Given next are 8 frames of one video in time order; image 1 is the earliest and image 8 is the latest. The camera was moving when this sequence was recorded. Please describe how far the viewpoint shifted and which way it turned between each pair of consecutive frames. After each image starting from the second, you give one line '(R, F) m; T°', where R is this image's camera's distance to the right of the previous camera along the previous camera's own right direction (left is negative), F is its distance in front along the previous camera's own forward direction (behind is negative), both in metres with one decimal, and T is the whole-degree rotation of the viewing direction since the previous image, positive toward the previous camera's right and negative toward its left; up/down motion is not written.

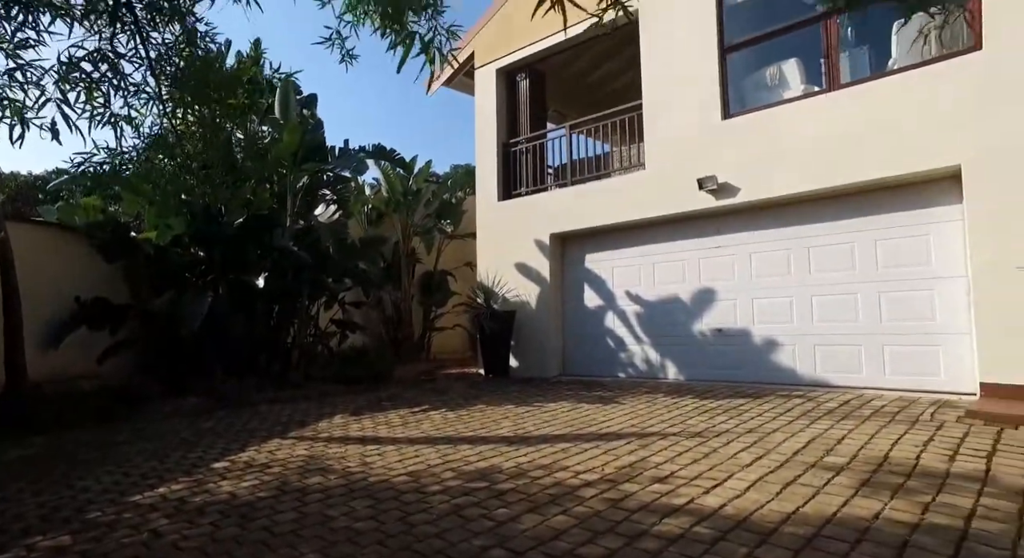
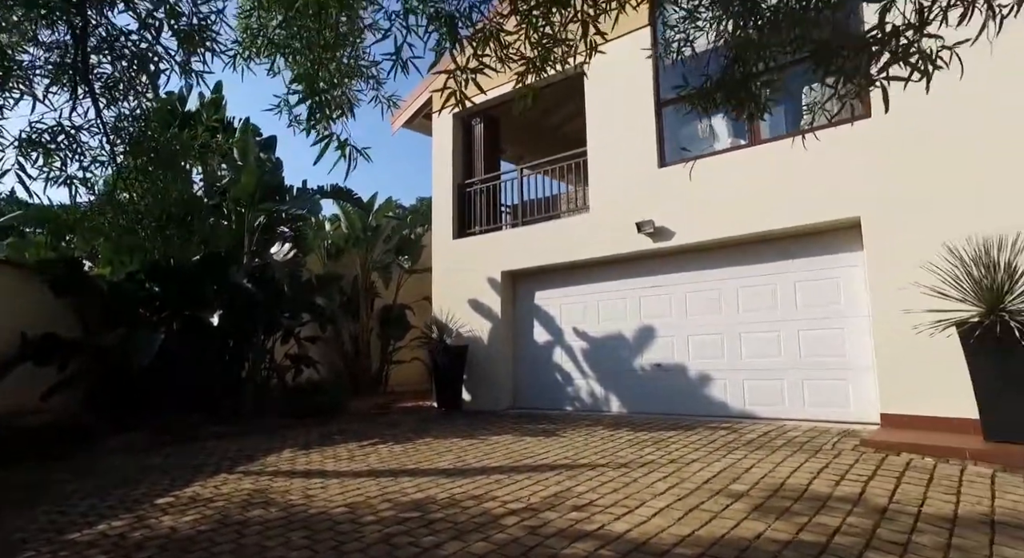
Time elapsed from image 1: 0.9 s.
(+0.3, -0.4) m; +3°
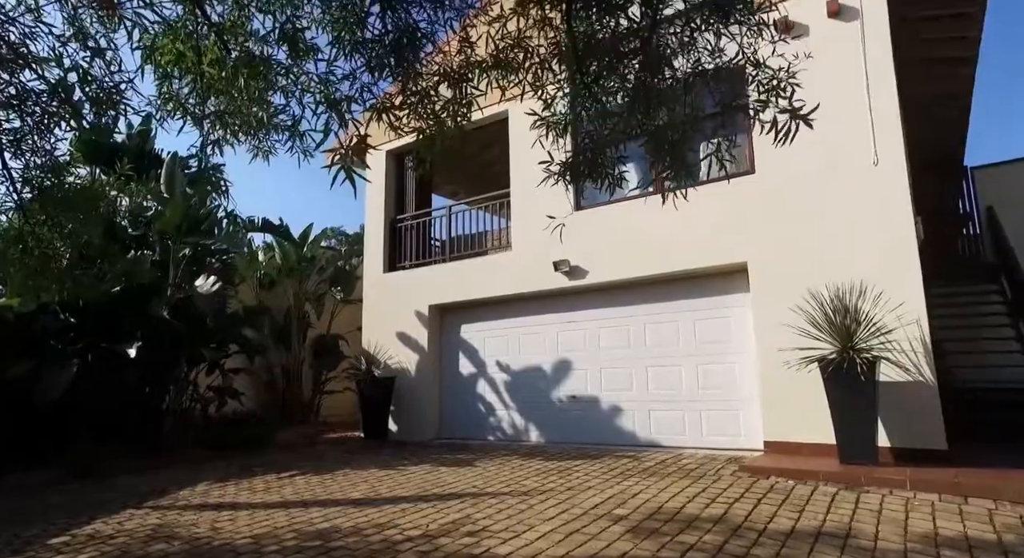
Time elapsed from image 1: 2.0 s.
(+0.4, -0.4) m; +5°
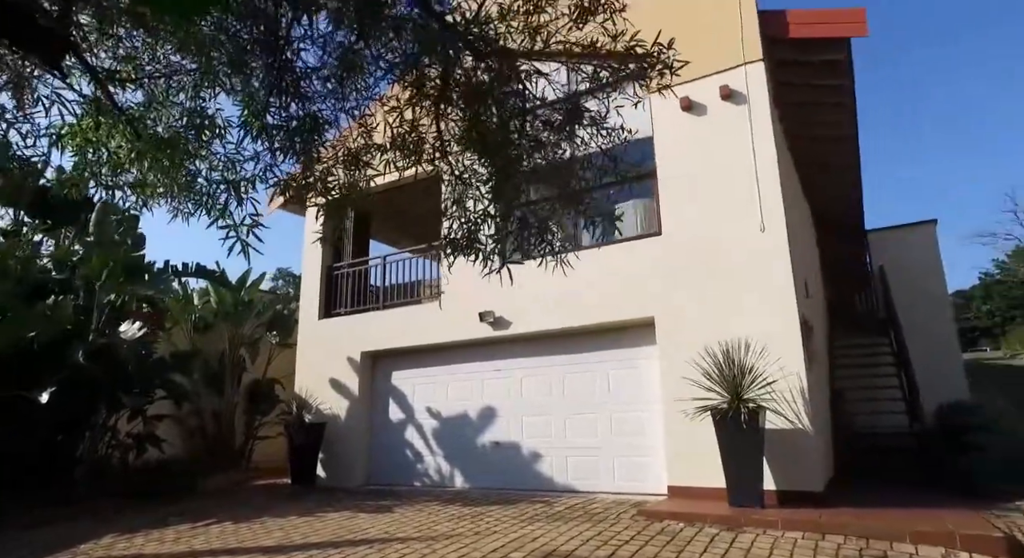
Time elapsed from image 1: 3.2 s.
(+0.4, -0.4) m; +4°
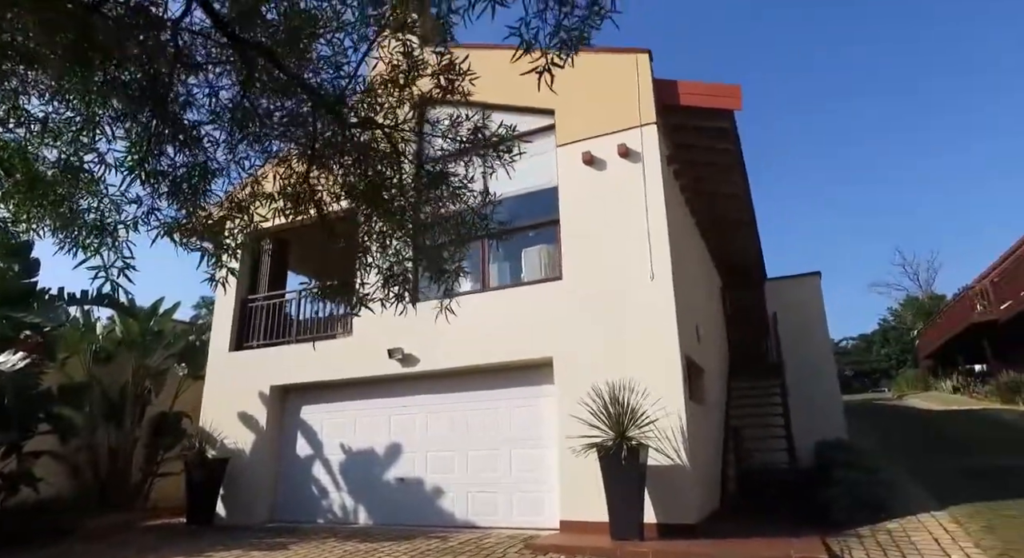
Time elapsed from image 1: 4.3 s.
(+0.4, -0.4) m; +6°
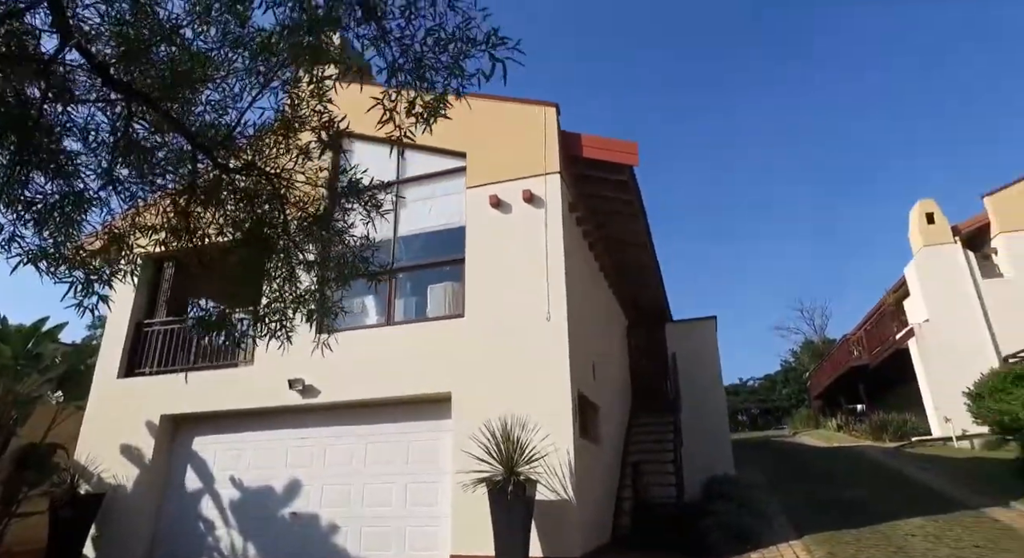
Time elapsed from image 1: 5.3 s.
(+0.4, -0.3) m; +7°
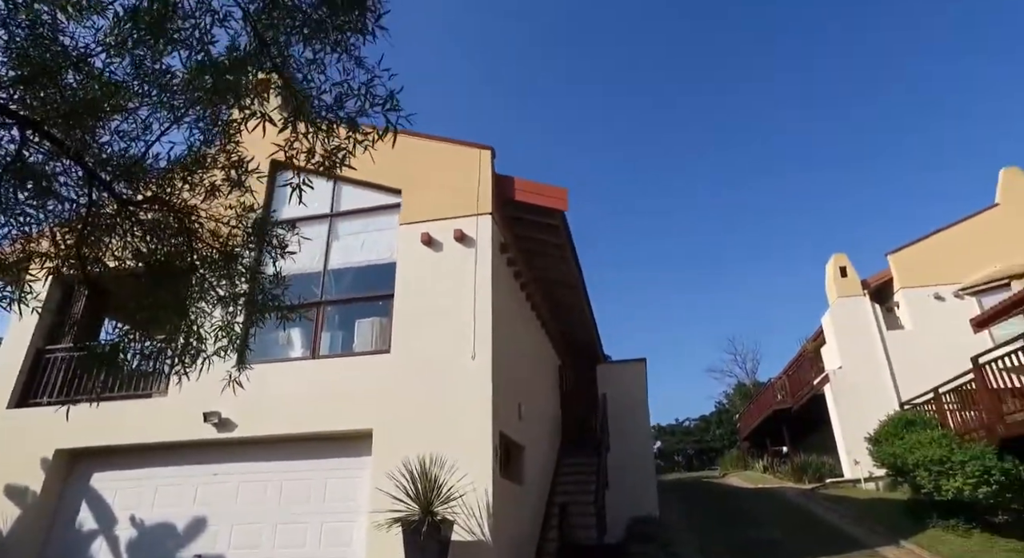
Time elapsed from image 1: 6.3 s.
(+0.3, -0.2) m; +5°
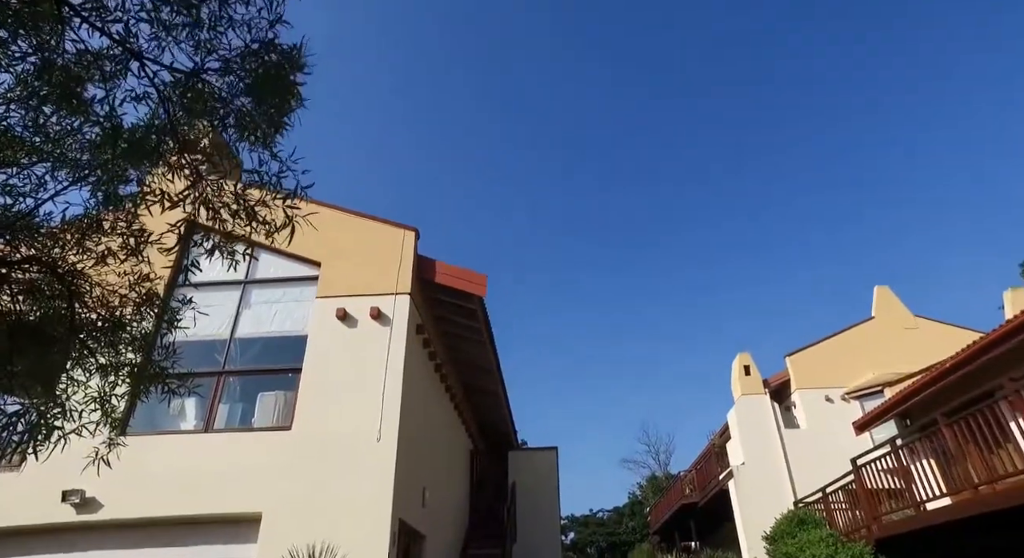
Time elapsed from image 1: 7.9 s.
(+0.1, -0.1) m; +7°
